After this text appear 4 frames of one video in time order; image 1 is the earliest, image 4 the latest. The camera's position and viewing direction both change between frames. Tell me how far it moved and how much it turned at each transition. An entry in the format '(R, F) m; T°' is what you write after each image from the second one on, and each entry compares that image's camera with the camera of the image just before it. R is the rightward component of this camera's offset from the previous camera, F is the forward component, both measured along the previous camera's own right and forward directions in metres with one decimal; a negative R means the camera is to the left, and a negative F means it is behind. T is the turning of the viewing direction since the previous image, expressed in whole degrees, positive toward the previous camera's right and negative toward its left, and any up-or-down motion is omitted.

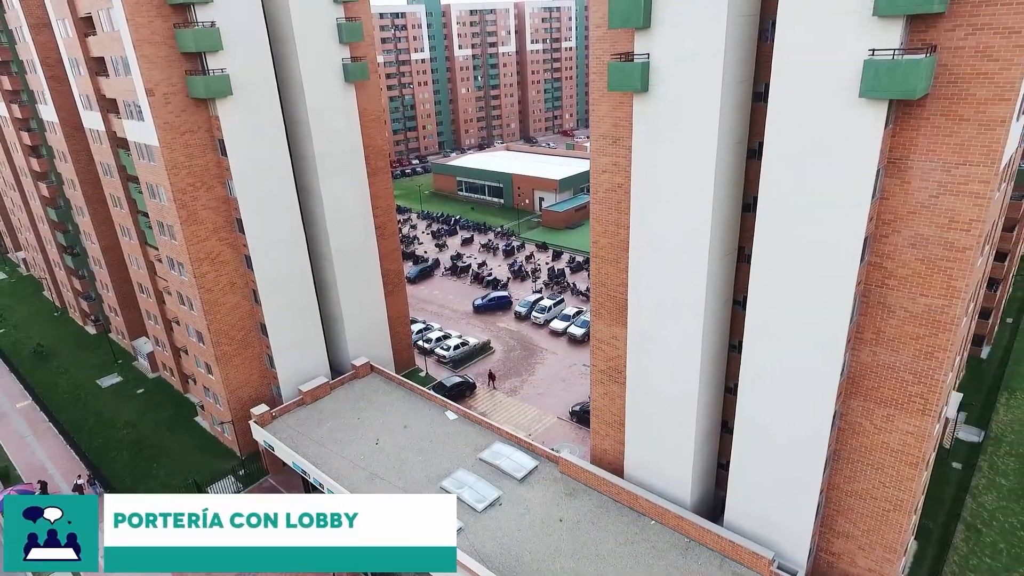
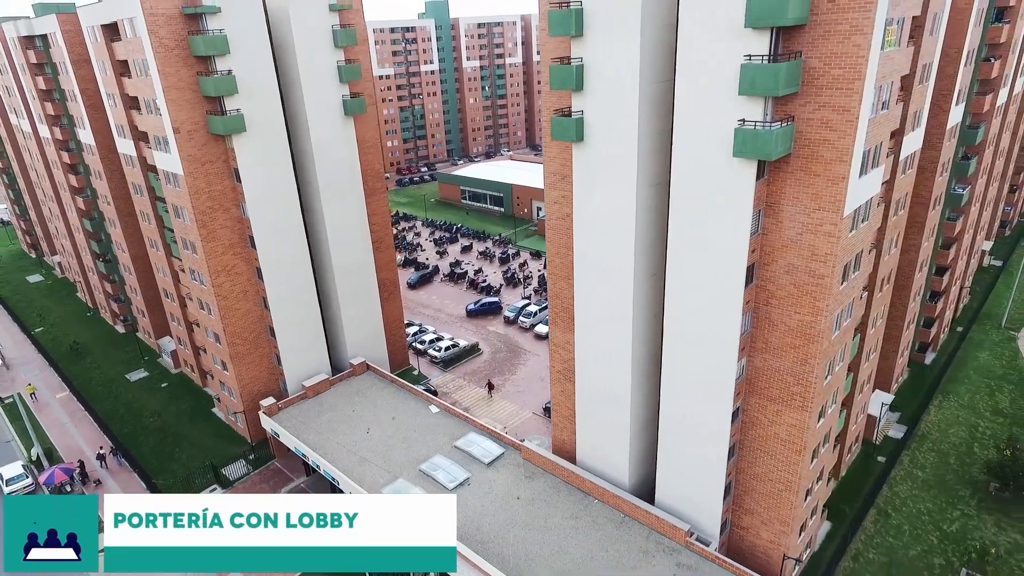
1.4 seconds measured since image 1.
(+2.5, -4.8) m; -1°
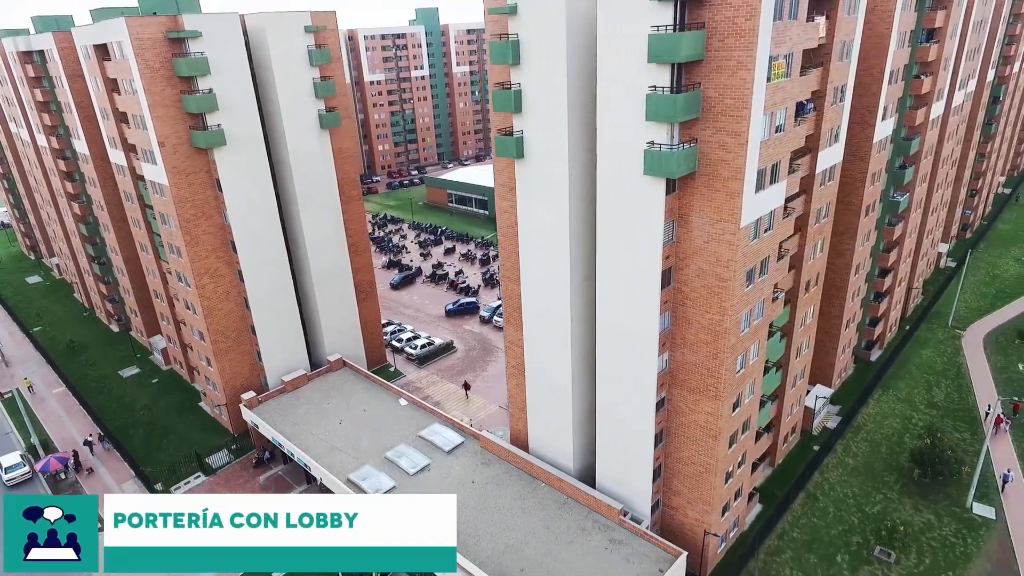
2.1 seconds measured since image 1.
(+2.6, -3.0) m; 0°
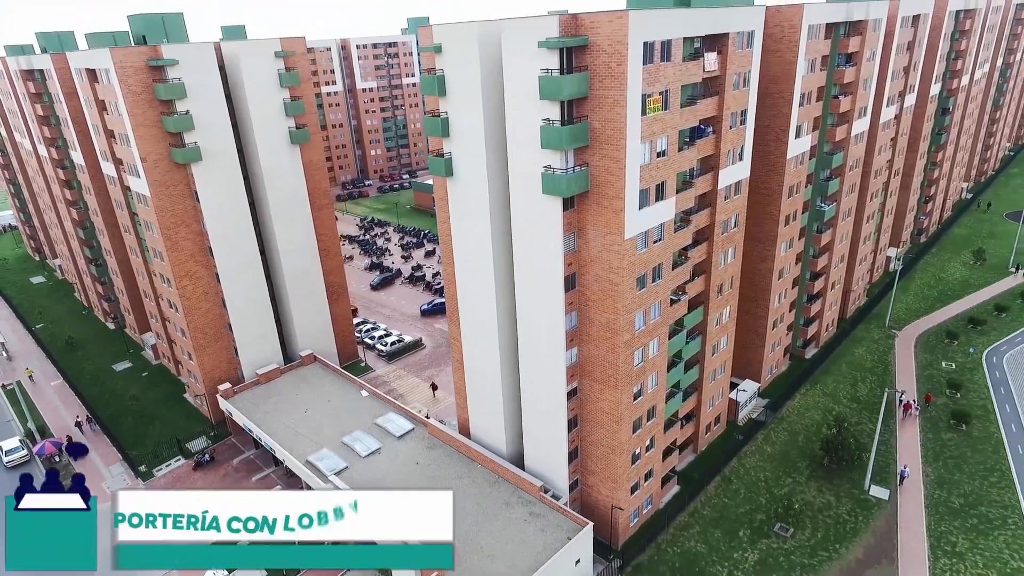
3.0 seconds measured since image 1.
(+4.2, -4.1) m; -1°
